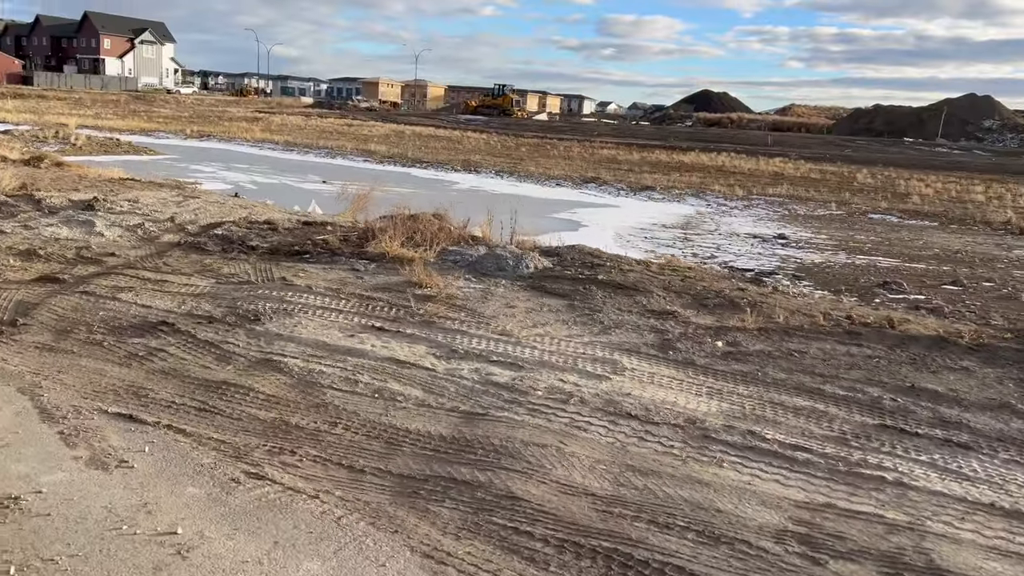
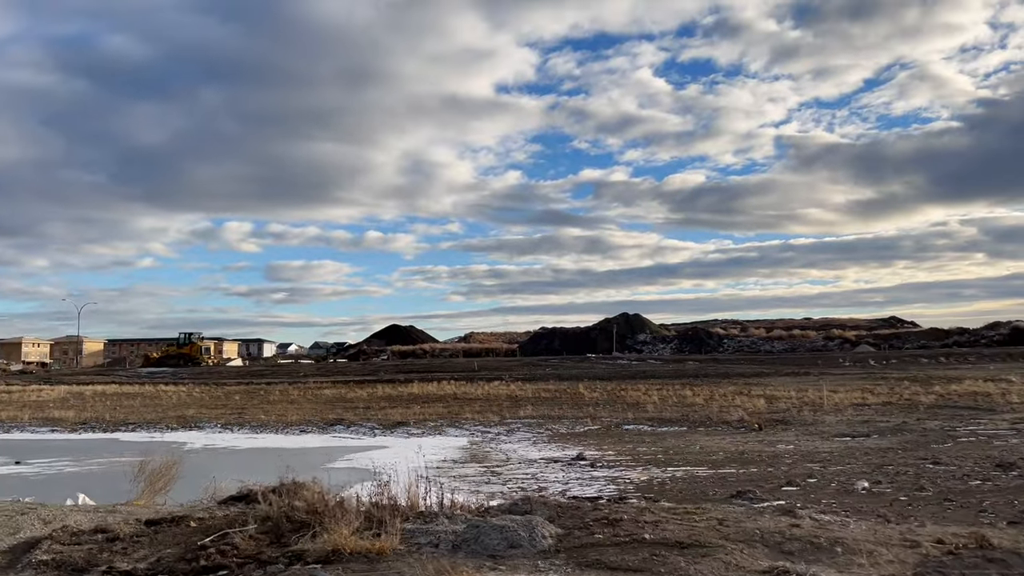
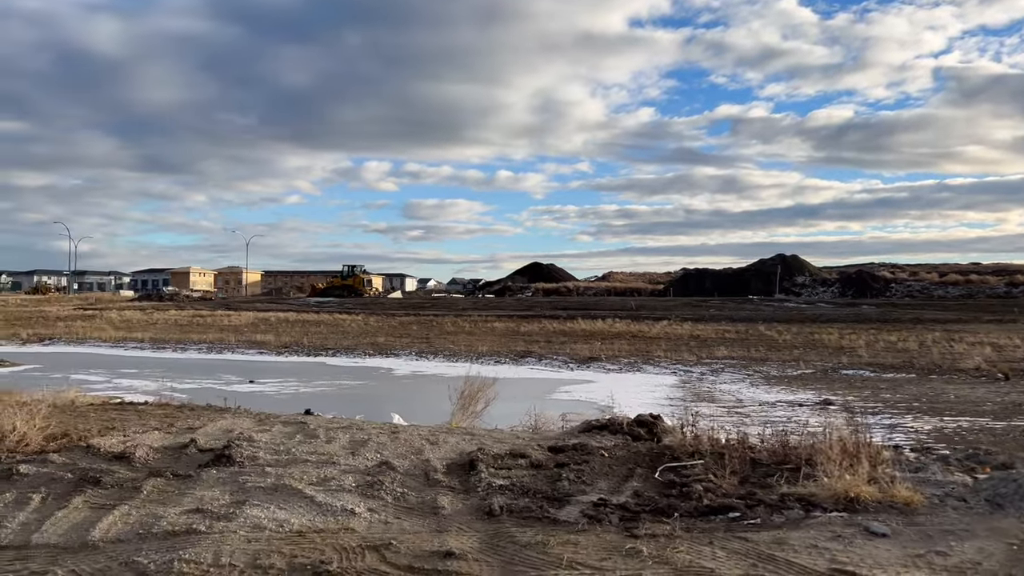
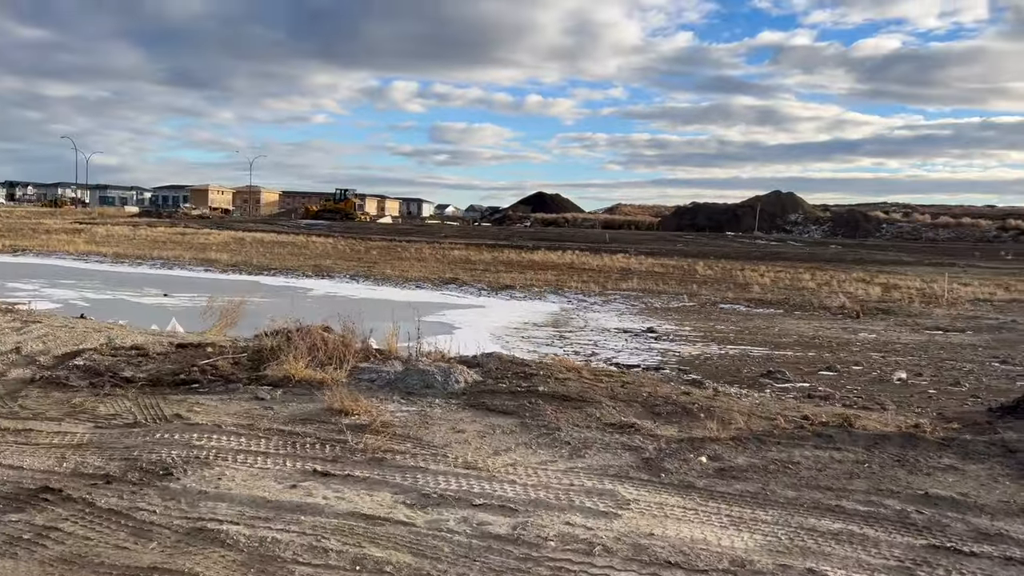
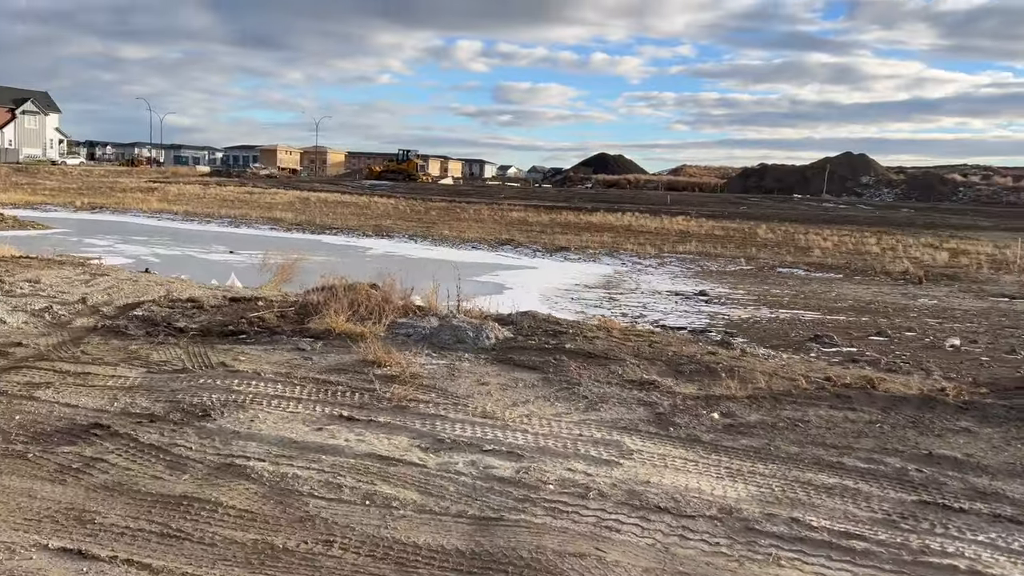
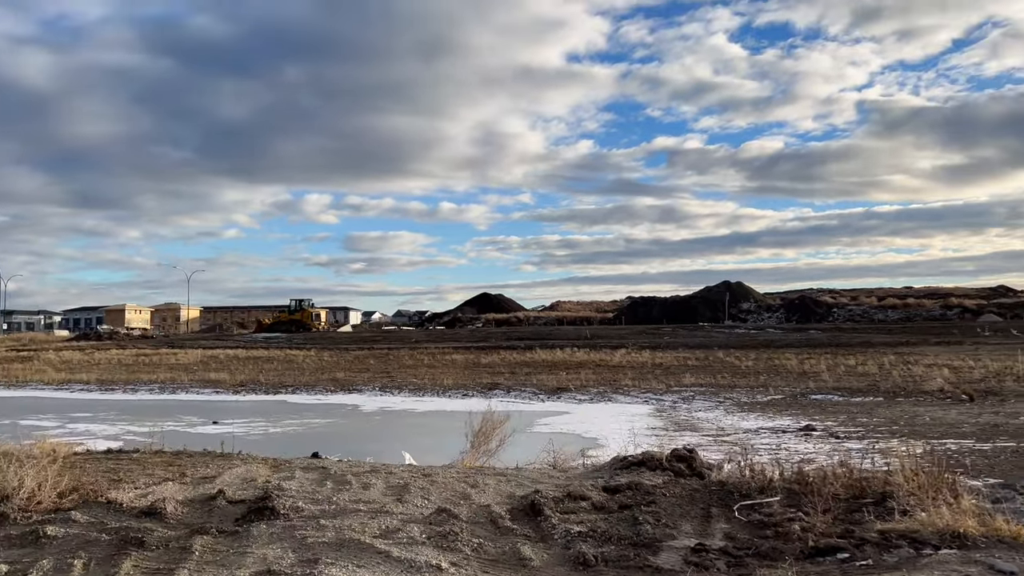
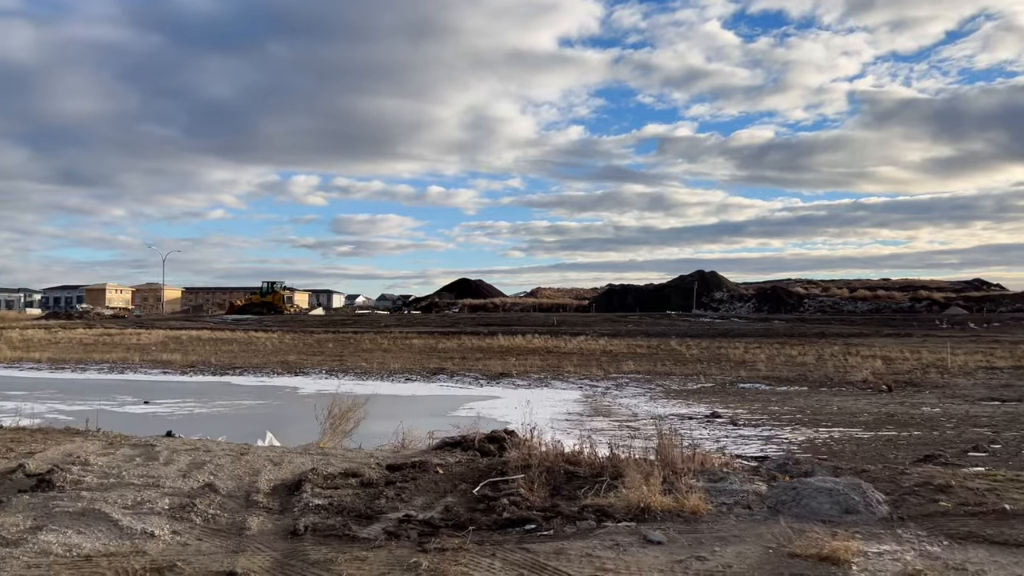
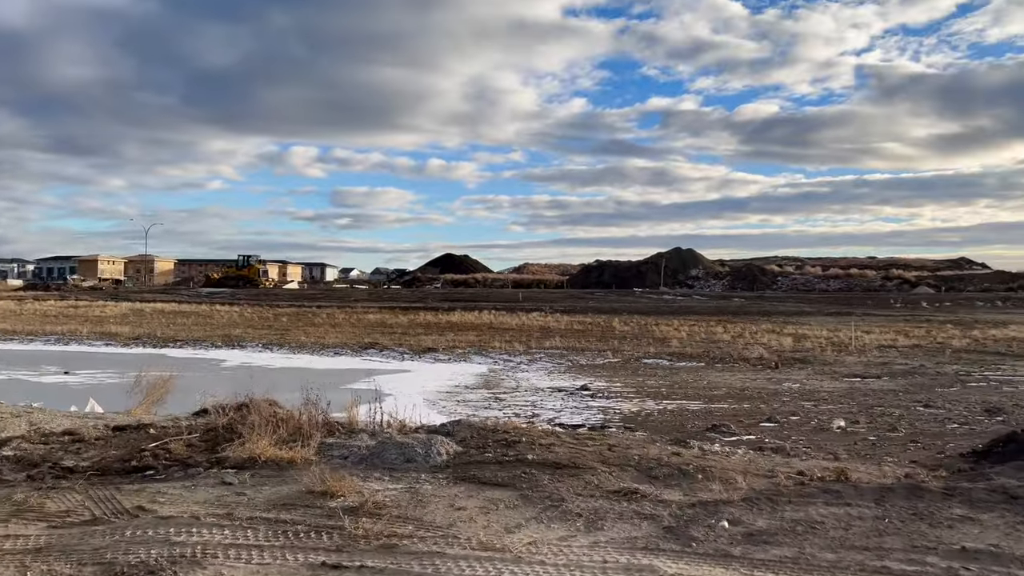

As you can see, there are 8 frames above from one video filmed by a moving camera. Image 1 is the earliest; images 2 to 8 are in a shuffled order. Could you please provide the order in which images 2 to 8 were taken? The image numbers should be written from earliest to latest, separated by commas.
5, 4, 8, 2, 7, 3, 6
